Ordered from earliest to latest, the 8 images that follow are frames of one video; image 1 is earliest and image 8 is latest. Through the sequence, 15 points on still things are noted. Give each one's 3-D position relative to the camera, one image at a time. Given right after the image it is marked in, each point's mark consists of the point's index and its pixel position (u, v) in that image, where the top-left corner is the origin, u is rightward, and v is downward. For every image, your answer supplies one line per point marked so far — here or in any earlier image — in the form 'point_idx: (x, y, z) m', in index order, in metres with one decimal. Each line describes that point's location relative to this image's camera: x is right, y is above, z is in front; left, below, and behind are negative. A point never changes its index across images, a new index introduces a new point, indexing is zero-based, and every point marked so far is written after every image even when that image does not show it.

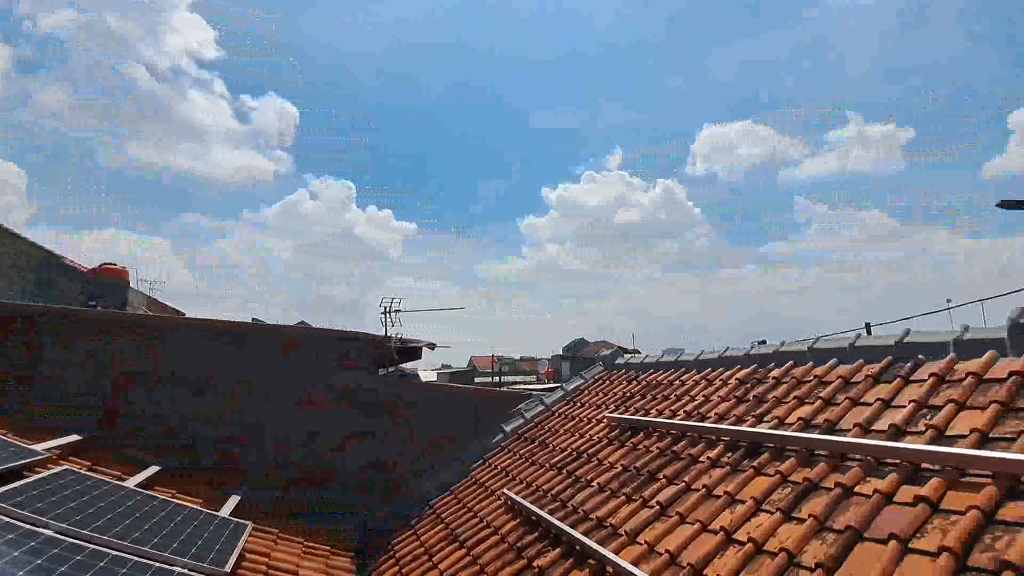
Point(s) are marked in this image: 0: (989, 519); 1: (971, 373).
0: (+3.6, -1.8, +3.9) m
1: (+4.9, -1.0, +5.5) m
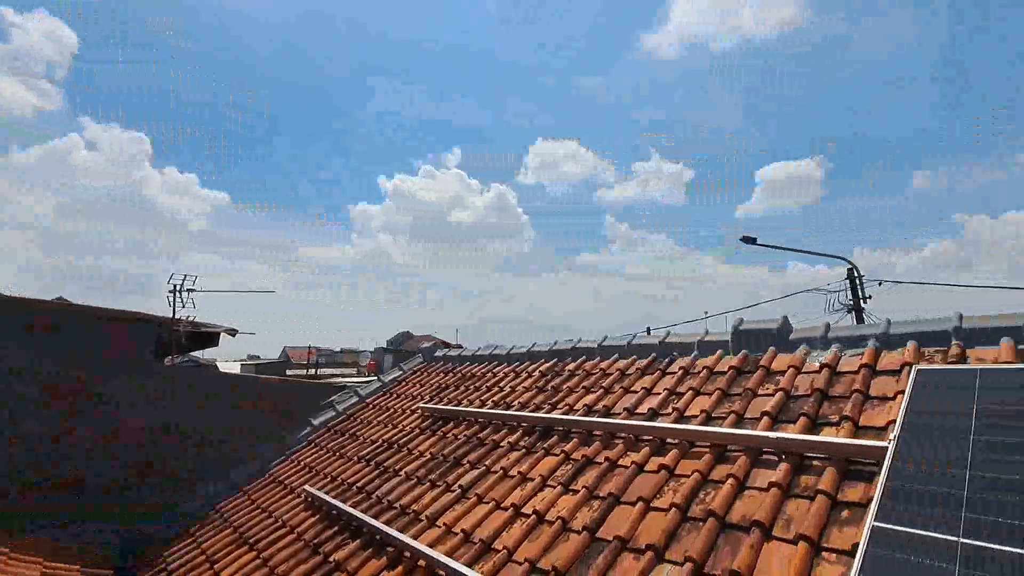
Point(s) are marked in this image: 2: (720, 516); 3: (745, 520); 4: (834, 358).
0: (+2.0, -2.0, +5.1) m
1: (+2.8, -1.1, +7.1) m
2: (+1.9, -2.1, +4.5) m
3: (+2.1, -2.1, +4.4) m
4: (+3.9, -0.8, +6.0) m
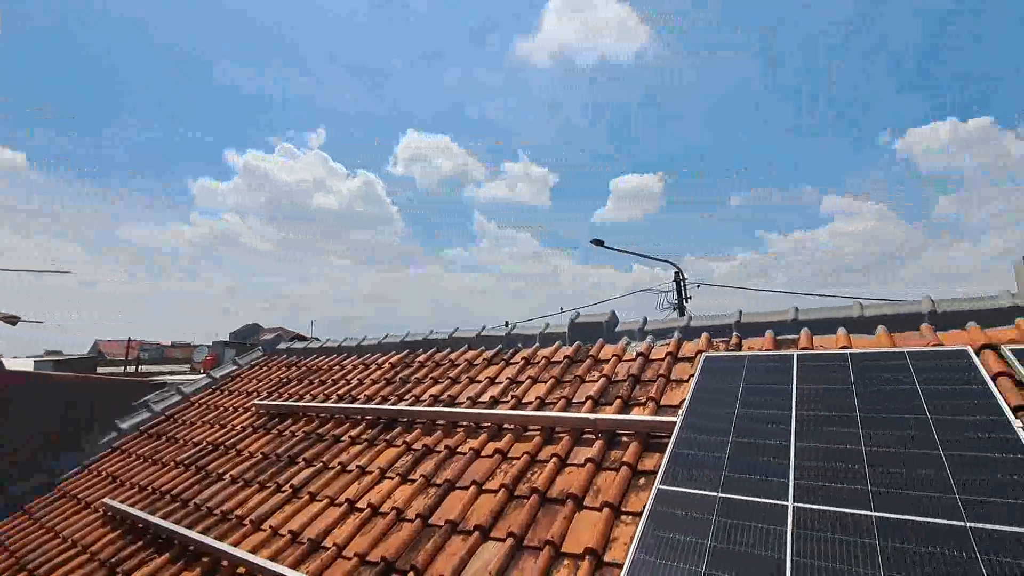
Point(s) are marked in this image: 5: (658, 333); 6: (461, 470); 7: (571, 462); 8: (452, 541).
0: (+0.2, -1.9, +5.5) m
1: (+0.5, -1.1, +7.6) m
2: (+0.3, -2.0, +4.9) m
3: (+0.5, -2.0, +4.8) m
4: (+1.9, -0.8, +6.8) m
5: (+2.1, -0.7, +7.3) m
6: (-0.6, -2.1, +5.7) m
7: (+0.6, -1.8, +5.2) m
8: (-0.6, -2.4, +4.8) m
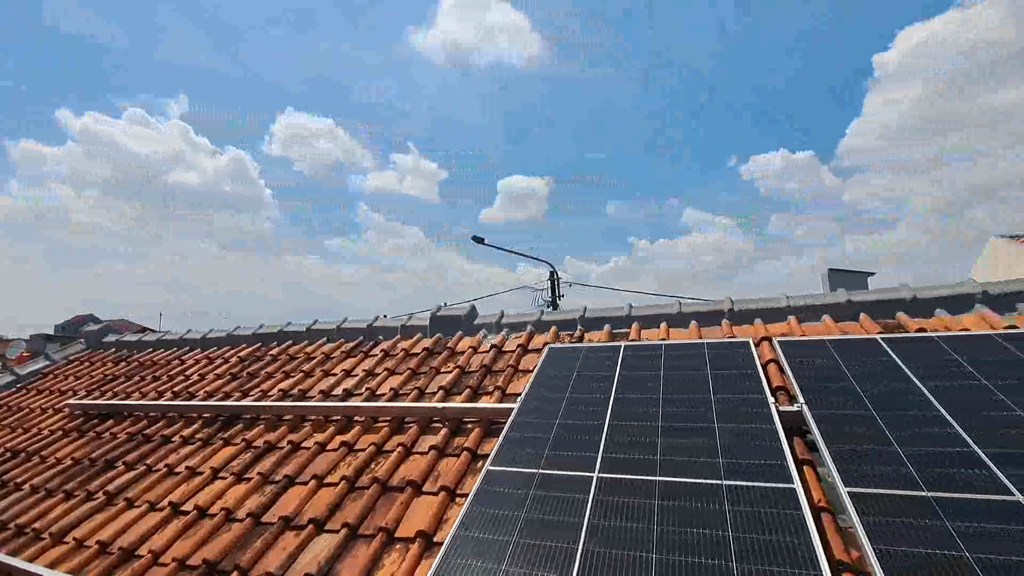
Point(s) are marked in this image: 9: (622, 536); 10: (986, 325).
0: (-1.5, -1.8, +5.5) m
1: (-1.7, -1.0, +7.6) m
2: (-1.3, -1.9, +4.9) m
3: (-1.1, -1.9, +4.9) m
4: (-0.2, -0.8, +7.2) m
5: (0.0, -0.6, +7.7) m
6: (-2.3, -2.0, +5.5) m
7: (-1.0, -1.8, +5.3) m
8: (-2.1, -2.3, +4.6) m
9: (+0.7, -1.7, +3.4) m
10: (+5.0, -0.4, +5.2) m
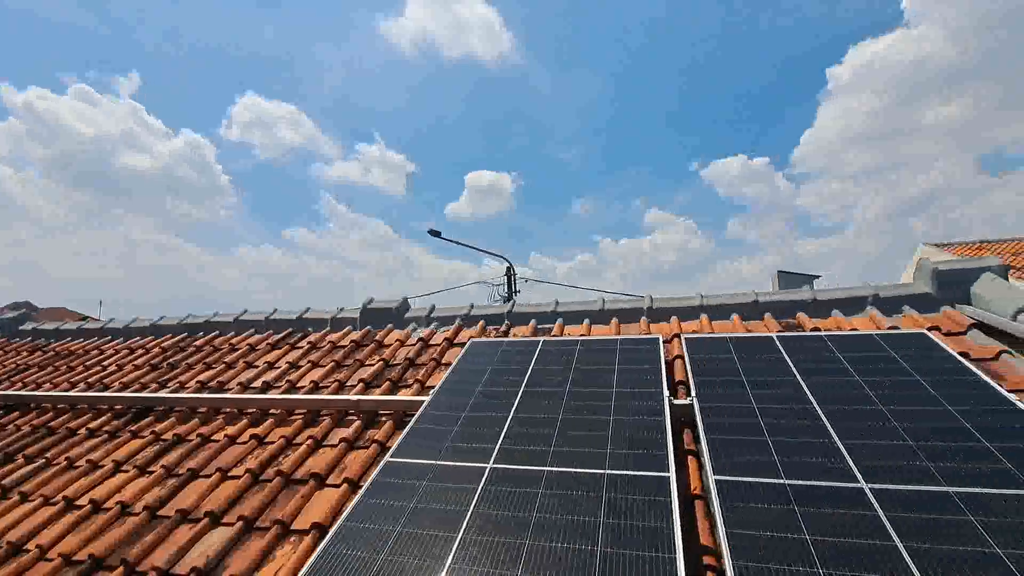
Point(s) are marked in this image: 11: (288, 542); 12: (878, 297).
0: (-2.4, -1.7, +5.4) m
1: (-2.8, -0.8, +7.5) m
2: (-2.2, -1.8, +4.8) m
3: (-2.0, -1.8, +4.8) m
4: (-1.2, -0.7, +7.2) m
5: (-1.1, -0.5, +7.7) m
6: (-3.3, -1.9, +5.4) m
7: (-2.0, -1.7, +5.3) m
8: (-3.0, -2.2, +4.5) m
9: (-0.1, -1.7, +3.5) m
10: (+4.1, -0.4, +5.6) m
11: (-1.9, -2.1, +4.1) m
12: (+4.5, -0.1, +6.1) m
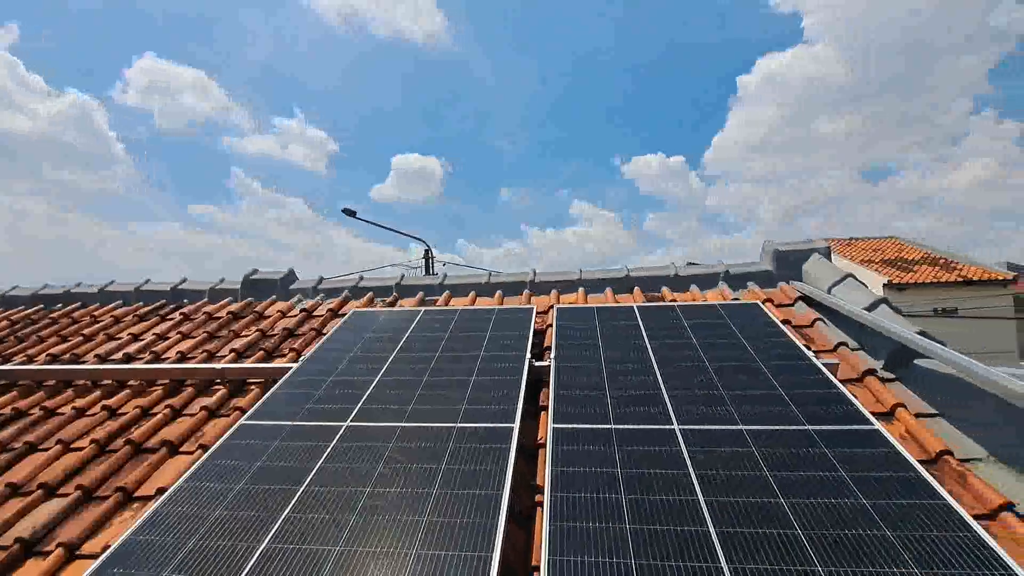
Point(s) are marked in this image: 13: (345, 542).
0: (-3.8, -1.3, +5.1) m
1: (-4.4, -0.4, +7.1) m
2: (-3.5, -1.4, +4.6) m
3: (-3.3, -1.4, +4.6) m
4: (-2.8, -0.2, +7.0) m
5: (-2.8, -0.1, +7.5) m
6: (-4.7, -1.4, +5.0) m
7: (-3.3, -1.3, +5.1) m
8: (-4.3, -1.8, +4.2) m
9: (-1.2, -1.4, +3.6) m
10: (+2.6, -0.1, +6.2) m
11: (-3.1, -1.8, +4.0) m
12: (+3.0, +0.2, +6.8) m
13: (-1.0, -1.6, +3.1) m
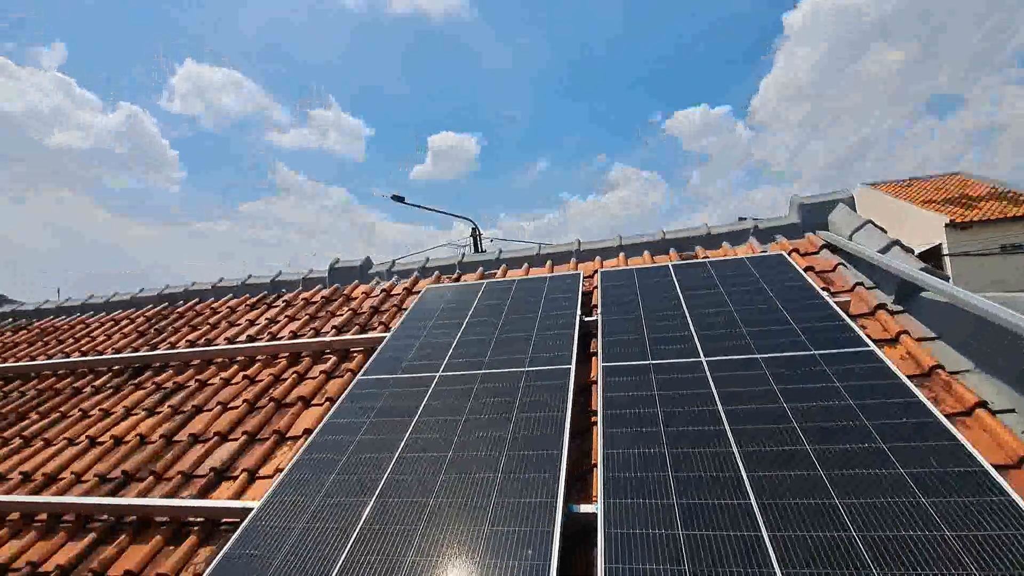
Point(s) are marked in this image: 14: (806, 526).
0: (-3.1, -1.2, +6.5) m
1: (-3.6, -0.2, +8.5) m
2: (-2.8, -1.3, +5.9) m
3: (-2.6, -1.3, +5.9) m
4: (-2.0, 0.0, +8.2) m
5: (-2.0, +0.3, +8.7) m
6: (-3.9, -1.4, +6.4) m
7: (-2.6, -1.1, +6.4) m
8: (-3.6, -1.8, +5.6) m
9: (-0.6, -1.2, +4.7) m
10: (+3.3, +0.5, +6.9) m
11: (-2.4, -1.7, +5.3) m
12: (+3.7, +0.9, +7.4) m
13: (-0.5, -1.4, +4.2) m
14: (+1.8, -1.4, +3.0) m
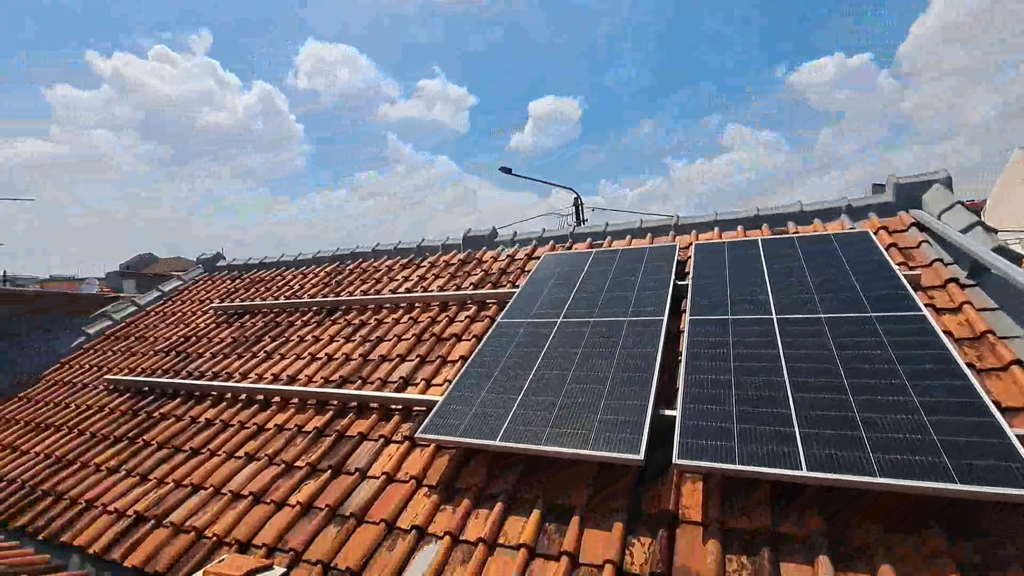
0: (-1.4, -0.6, +8.6) m
1: (-1.4, +0.6, +10.6) m
2: (-1.2, -0.8, +8.0) m
3: (-1.0, -0.8, +7.9) m
4: (0.0, +0.7, +10.0) m
5: (+0.2, +1.0, +10.4) m
6: (-2.2, -0.8, +8.7) m
7: (-0.9, -0.5, +8.4) m
8: (-2.1, -1.2, +7.8) m
9: (+0.7, -0.7, +6.3) m
10: (+5.0, +0.9, +7.6) m
11: (-1.0, -1.2, +7.3) m
12: (+5.5, +1.3, +8.0) m
13: (+0.7, -1.0, +5.8) m
14: (+2.7, -1.2, +4.2) m
